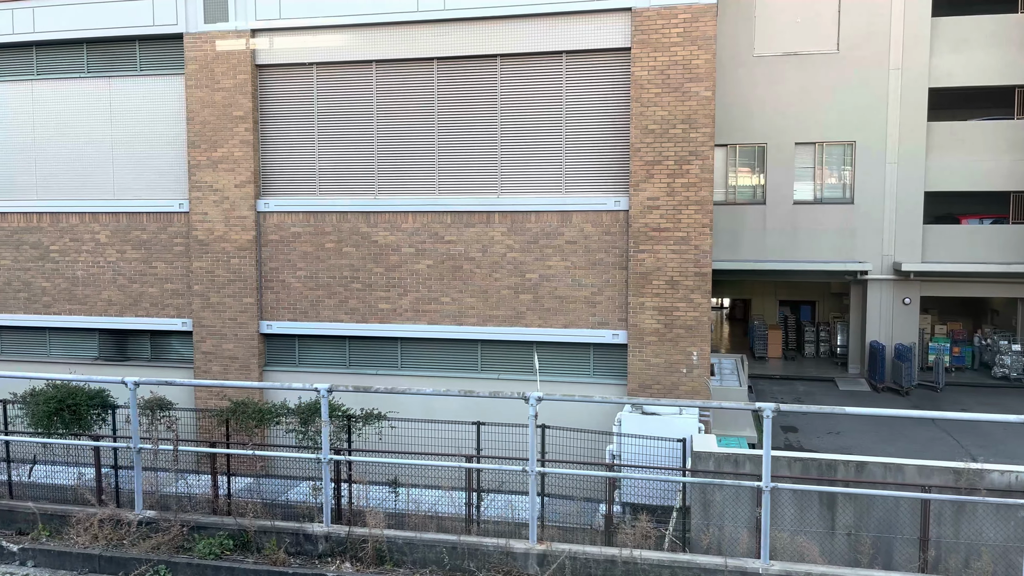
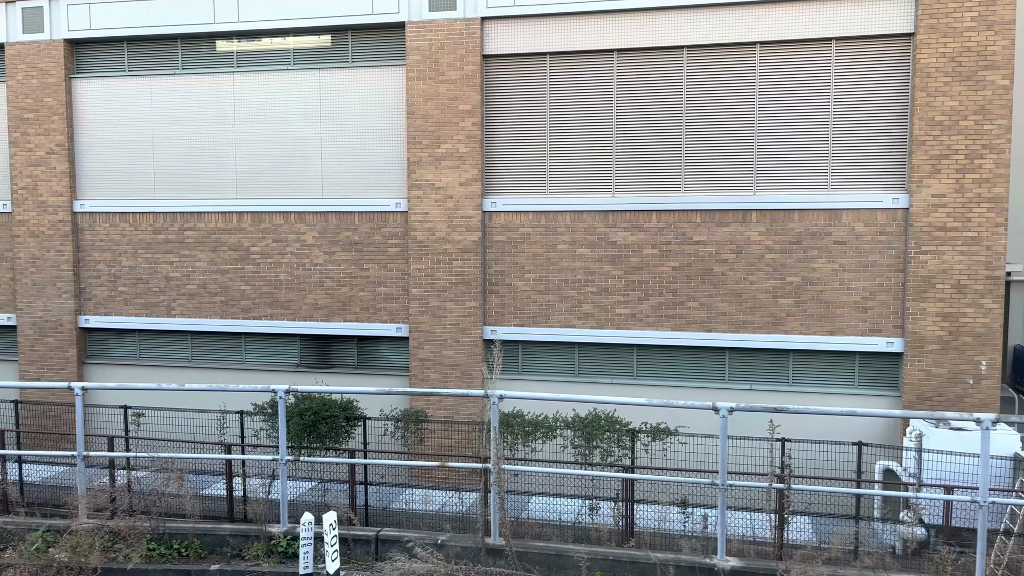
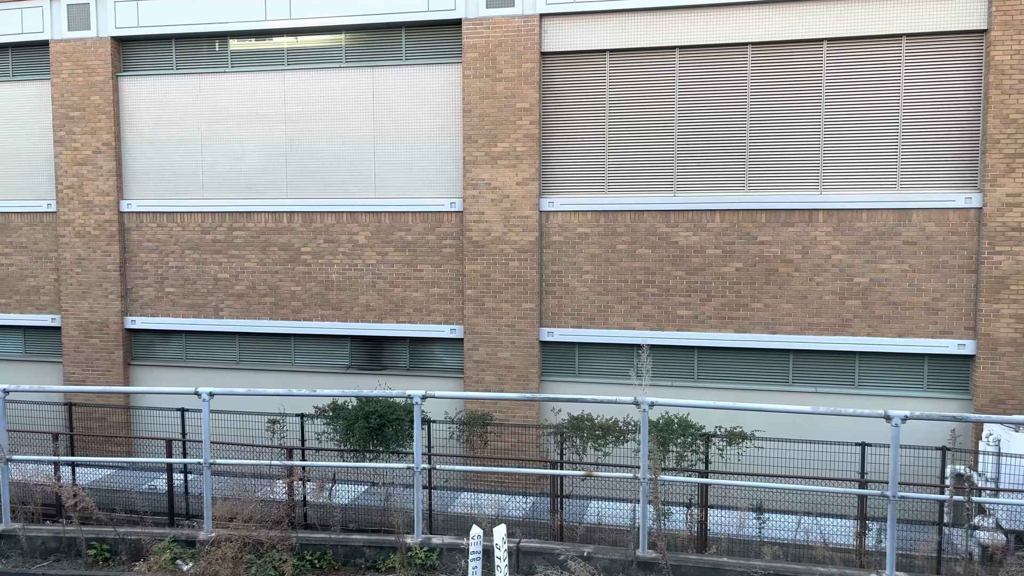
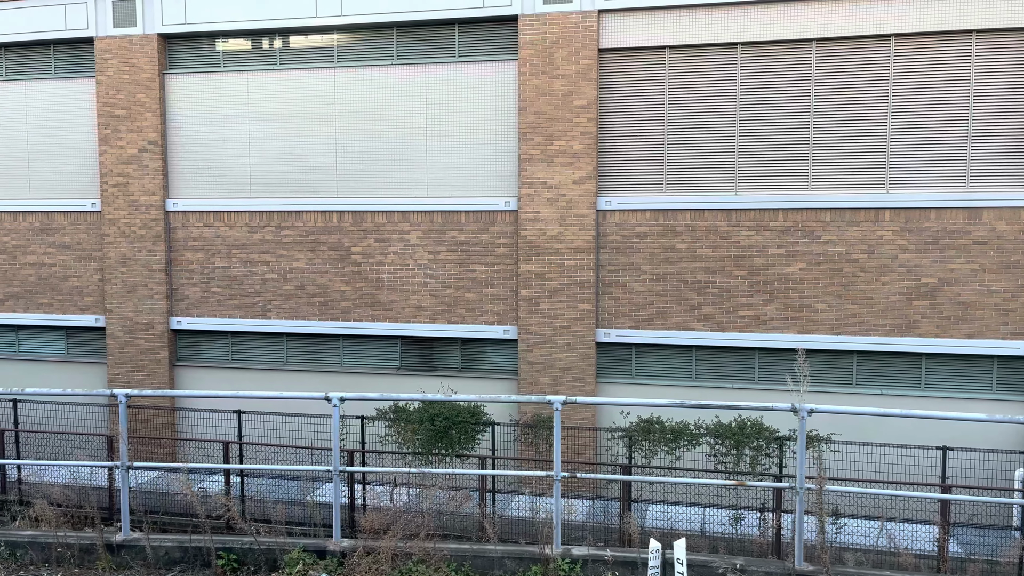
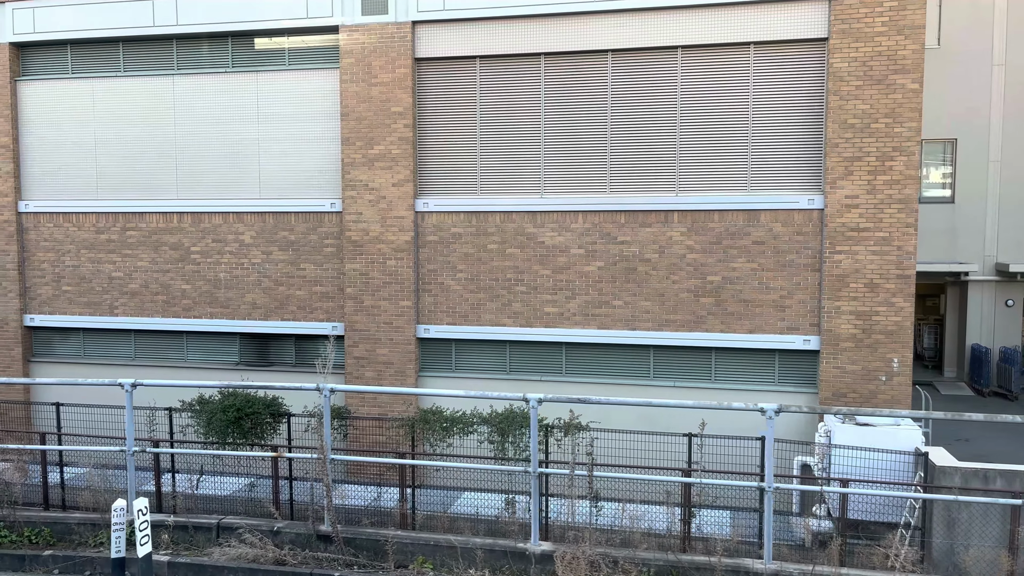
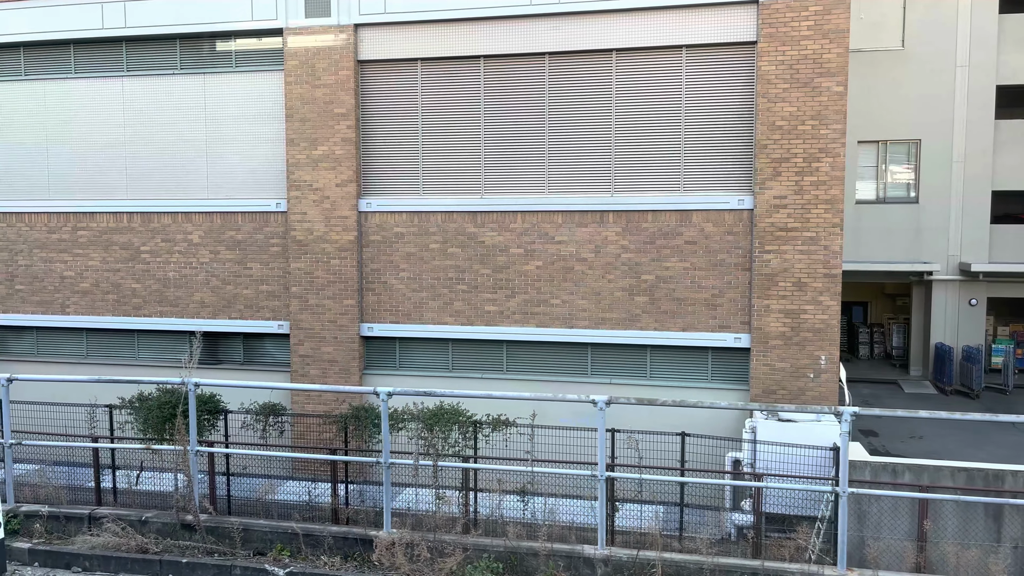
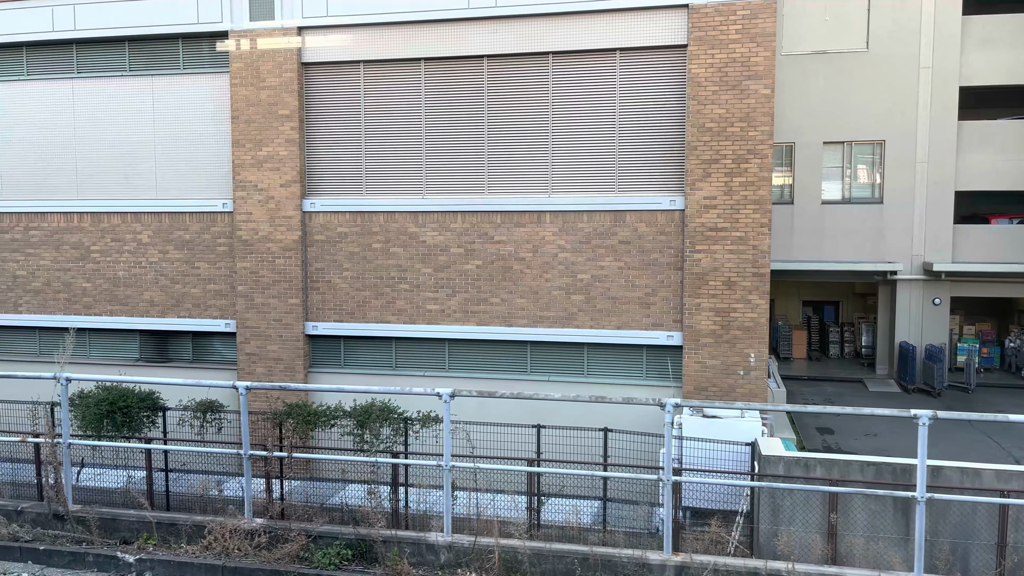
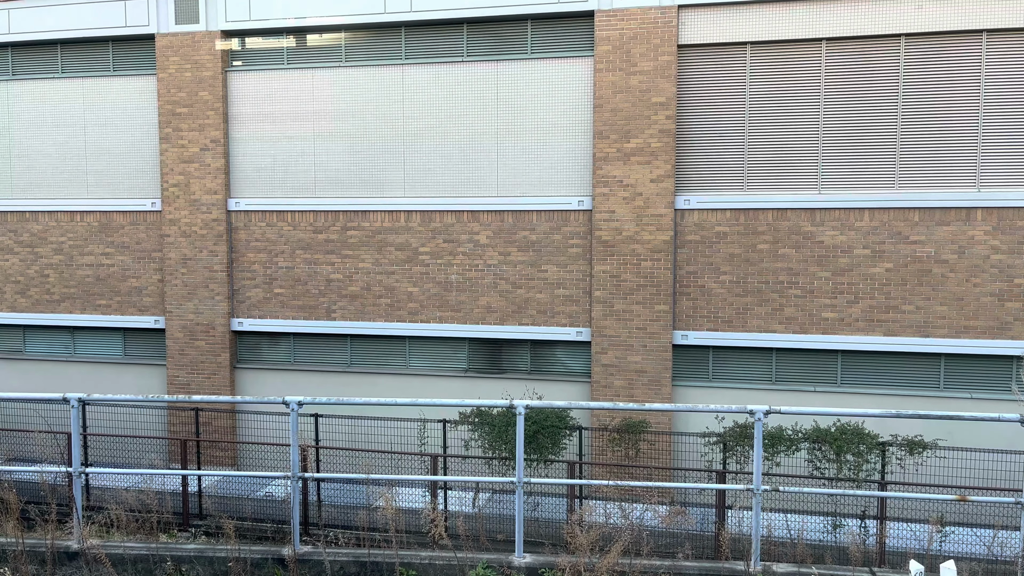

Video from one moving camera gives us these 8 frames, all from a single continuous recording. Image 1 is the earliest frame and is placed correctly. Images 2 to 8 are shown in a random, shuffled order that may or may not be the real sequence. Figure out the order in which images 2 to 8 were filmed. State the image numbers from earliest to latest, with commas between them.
7, 6, 5, 2, 3, 4, 8
